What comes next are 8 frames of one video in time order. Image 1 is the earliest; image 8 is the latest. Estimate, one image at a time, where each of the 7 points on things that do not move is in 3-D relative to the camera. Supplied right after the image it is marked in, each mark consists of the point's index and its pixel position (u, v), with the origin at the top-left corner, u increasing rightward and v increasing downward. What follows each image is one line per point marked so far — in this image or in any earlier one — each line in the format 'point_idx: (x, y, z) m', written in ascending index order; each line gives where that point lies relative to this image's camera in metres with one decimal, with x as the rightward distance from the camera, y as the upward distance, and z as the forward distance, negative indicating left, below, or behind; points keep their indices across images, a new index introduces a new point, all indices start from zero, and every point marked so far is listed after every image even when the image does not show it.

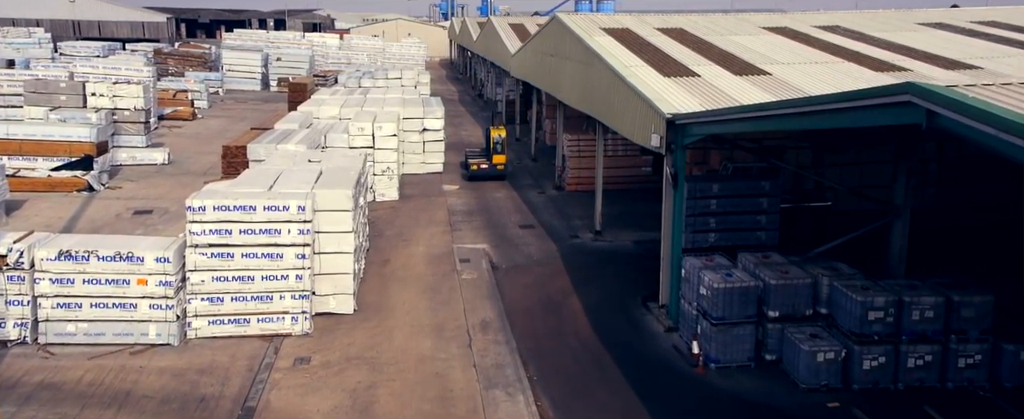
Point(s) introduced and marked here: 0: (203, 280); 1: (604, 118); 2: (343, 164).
0: (-5.1, -1.2, +13.9) m
1: (+2.2, +2.1, +19.9) m
2: (-3.6, +1.0, +18.2) m
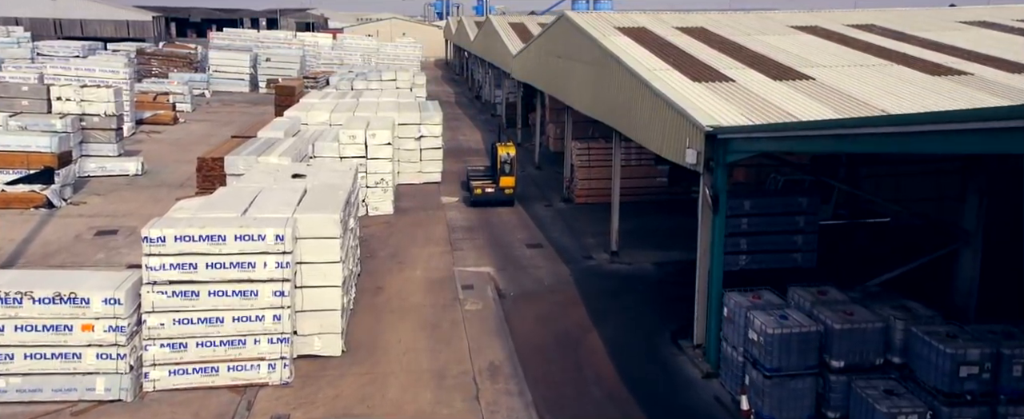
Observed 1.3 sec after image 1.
0: (-4.9, -1.6, +11.8) m
1: (+2.4, +1.7, +17.8) m
2: (-3.4, +0.6, +16.1) m
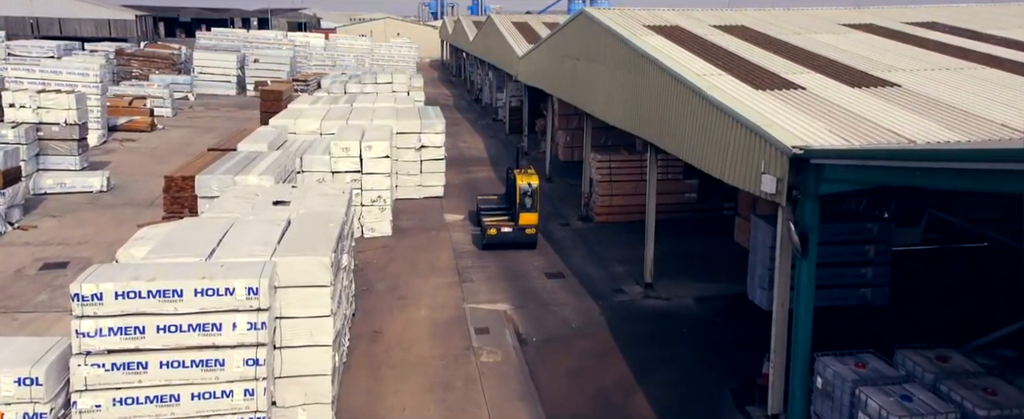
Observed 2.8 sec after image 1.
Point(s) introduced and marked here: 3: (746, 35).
0: (-4.5, -2.1, +9.1) m
1: (+2.8, +1.2, +15.2) m
2: (-3.0, +0.1, +13.4) m
3: (+5.1, +3.8, +18.4) m
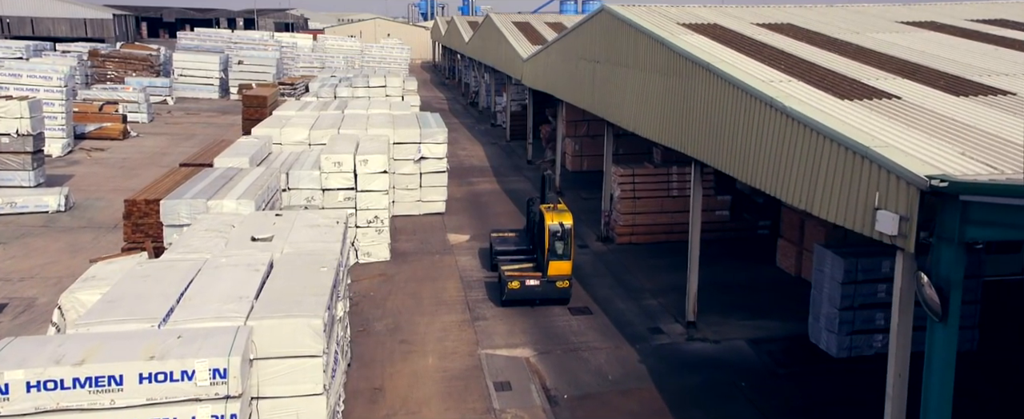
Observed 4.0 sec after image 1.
0: (-4.0, -2.6, +6.7) m
1: (+3.2, +0.7, +12.8) m
2: (-2.6, -0.4, +10.9) m
3: (+5.4, +3.3, +16.0) m
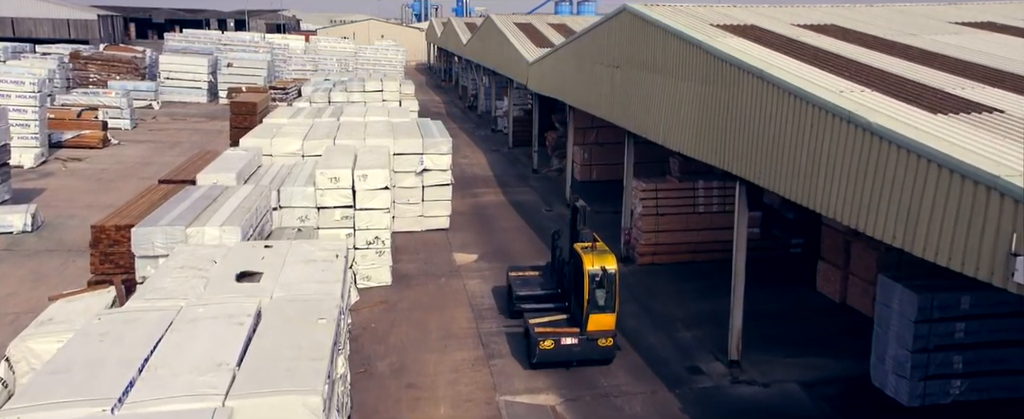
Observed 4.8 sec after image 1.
0: (-3.6, -2.9, +4.9) m
1: (+3.5, +0.4, +11.2) m
2: (-2.3, -0.8, +9.2) m
3: (+5.7, +2.9, +14.4) m
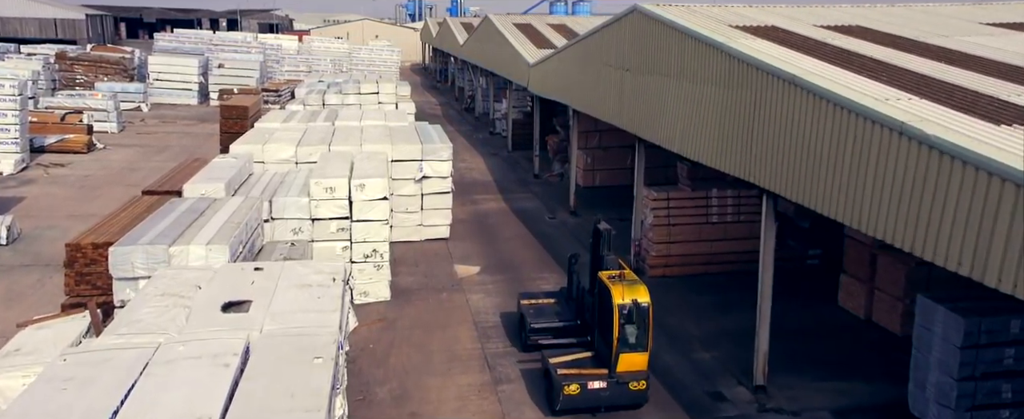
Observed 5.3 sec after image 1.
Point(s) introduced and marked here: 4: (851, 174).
0: (-3.4, -3.2, +4.0) m
1: (+3.6, +0.2, +10.3) m
2: (-2.1, -1.0, +8.3) m
3: (+5.8, +2.7, +13.5) m
4: (+3.8, +0.4, +9.4) m
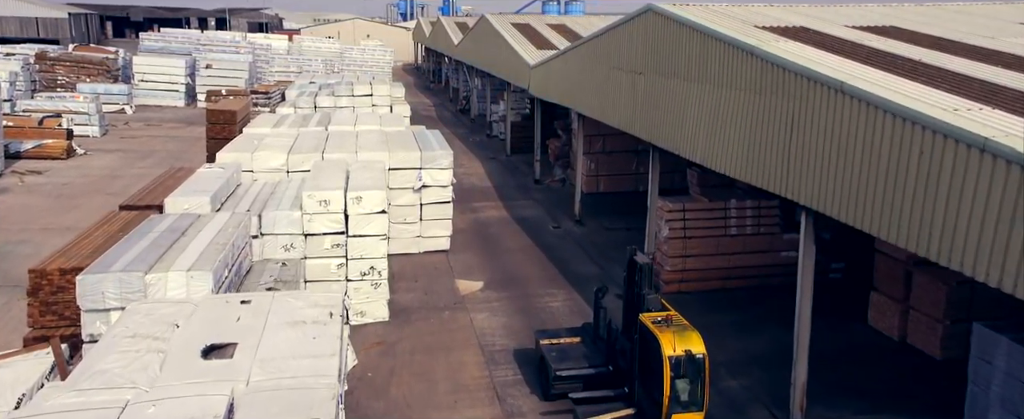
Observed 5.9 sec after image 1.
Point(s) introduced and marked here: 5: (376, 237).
0: (-3.1, -3.4, +2.9) m
1: (+3.8, -0.1, +9.2) m
2: (-1.9, -1.3, +7.2) m
3: (+6.0, +2.5, +12.5) m
4: (+4.0, +0.2, +8.3) m
5: (-2.3, -0.5, +14.6) m
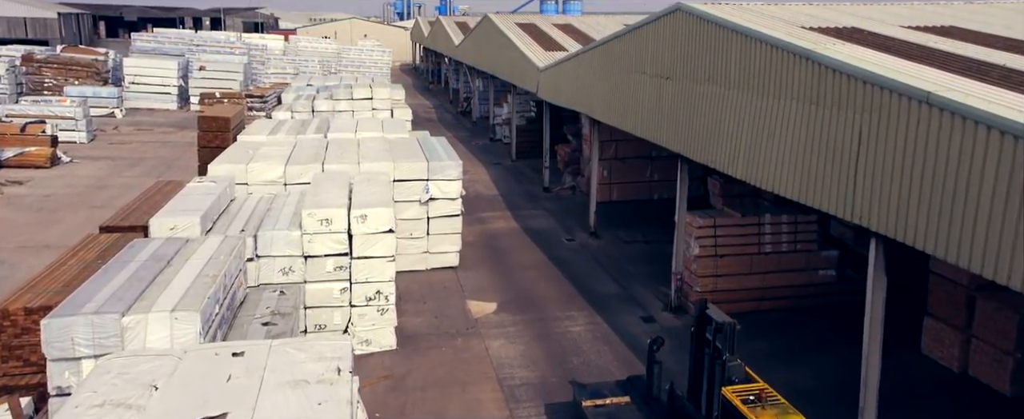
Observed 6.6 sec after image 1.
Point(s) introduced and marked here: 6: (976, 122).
0: (-2.8, -3.7, +1.6) m
1: (+4.2, -0.4, +8.0) m
2: (-1.5, -1.6, +5.9) m
3: (+6.3, +2.2, +11.3) m
4: (+4.3, -0.1, +7.0) m
5: (-2.0, -0.8, +13.4) m
6: (+4.3, +0.8, +7.8) m
